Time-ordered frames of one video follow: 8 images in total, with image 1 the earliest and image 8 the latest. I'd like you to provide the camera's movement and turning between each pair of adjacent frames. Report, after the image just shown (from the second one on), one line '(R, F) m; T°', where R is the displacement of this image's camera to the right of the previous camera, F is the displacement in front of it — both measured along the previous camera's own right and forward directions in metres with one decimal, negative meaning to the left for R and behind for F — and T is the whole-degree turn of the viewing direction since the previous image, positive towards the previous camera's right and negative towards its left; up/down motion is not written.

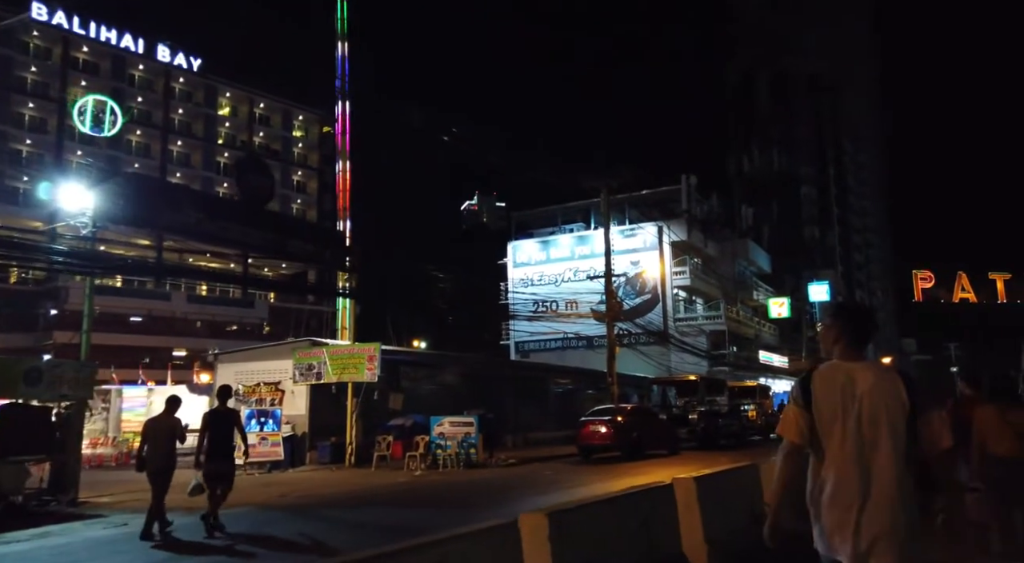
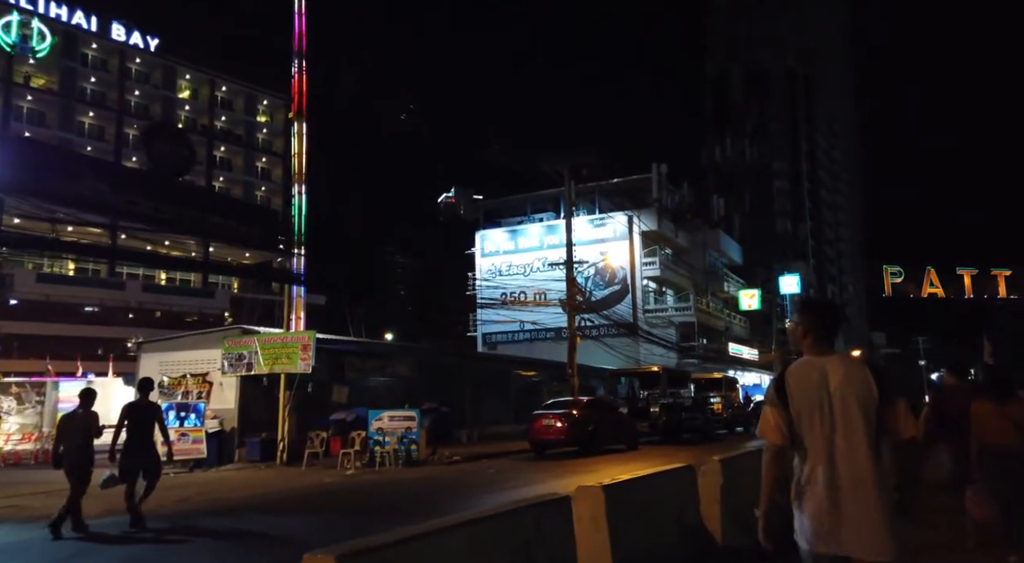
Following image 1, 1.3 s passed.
(+0.7, +1.3) m; +2°
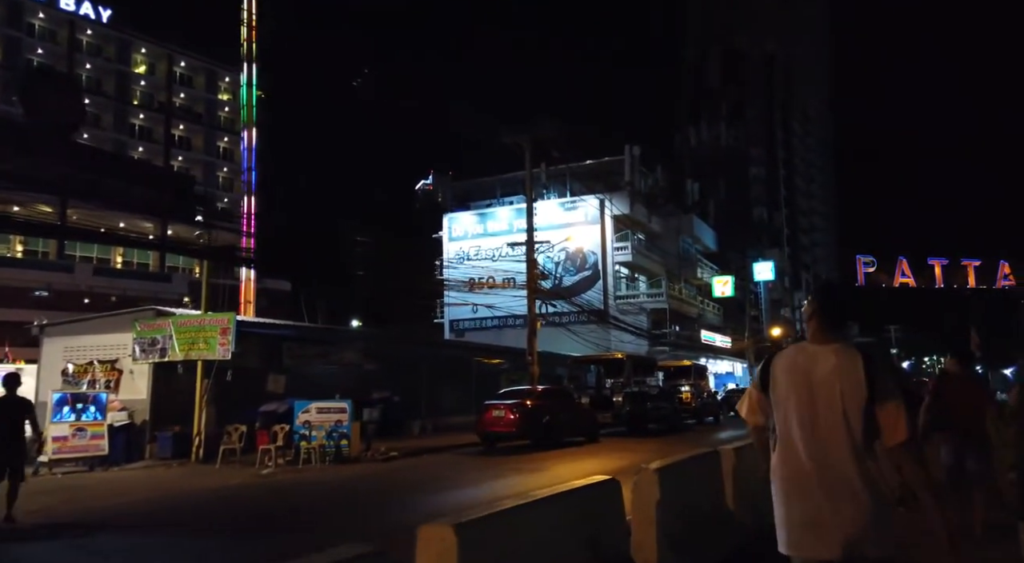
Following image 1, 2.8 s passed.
(+0.7, +1.7) m; +2°
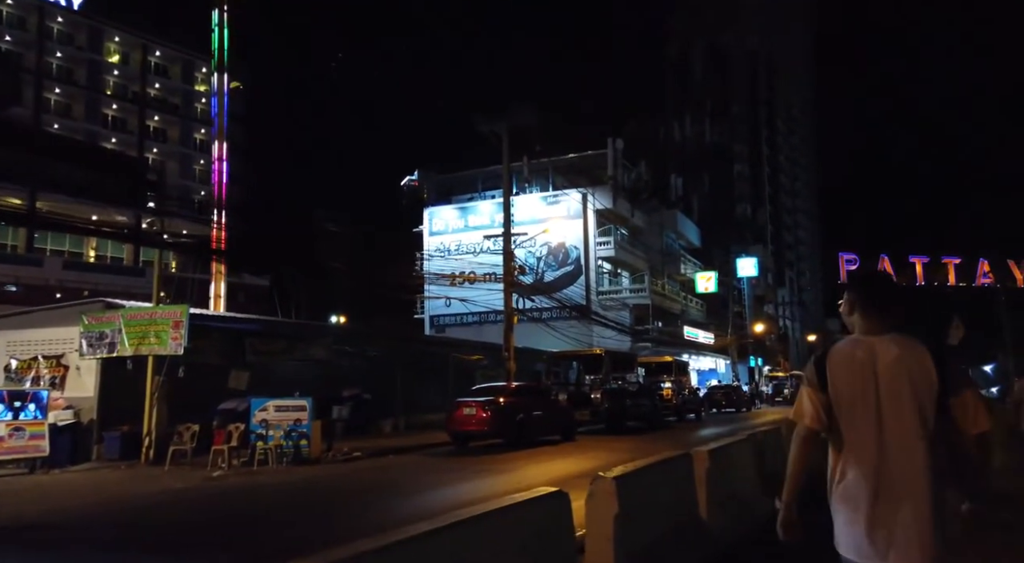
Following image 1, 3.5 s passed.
(+0.3, +0.8) m; +1°
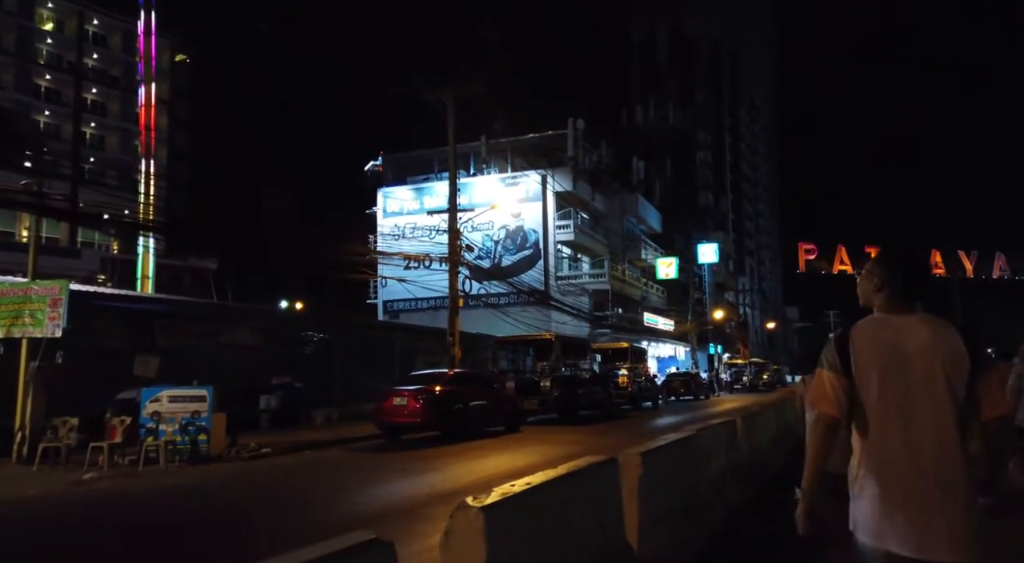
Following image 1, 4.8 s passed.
(+0.6, +1.8) m; +2°
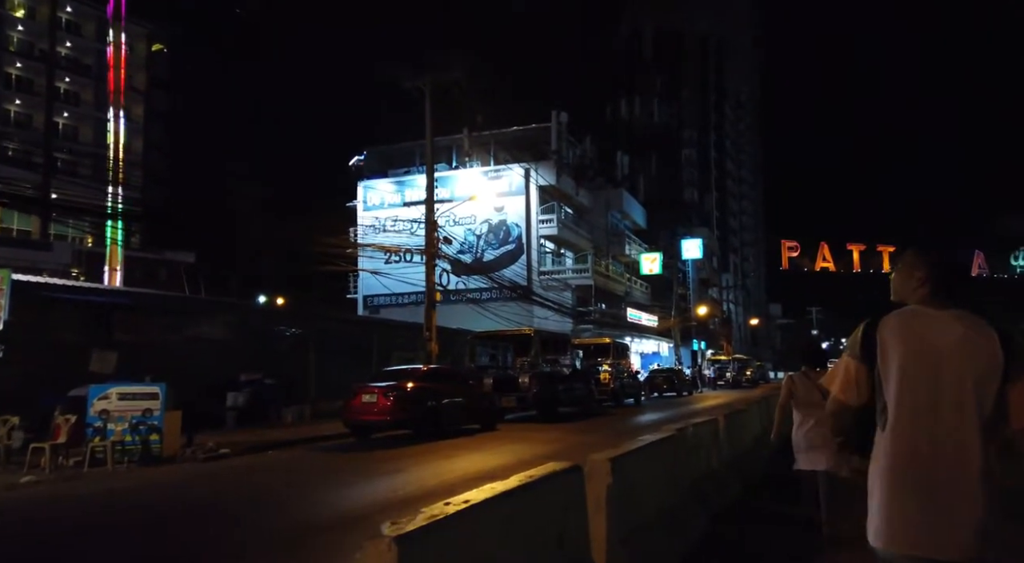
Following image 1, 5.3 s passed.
(+0.2, +0.7) m; +1°
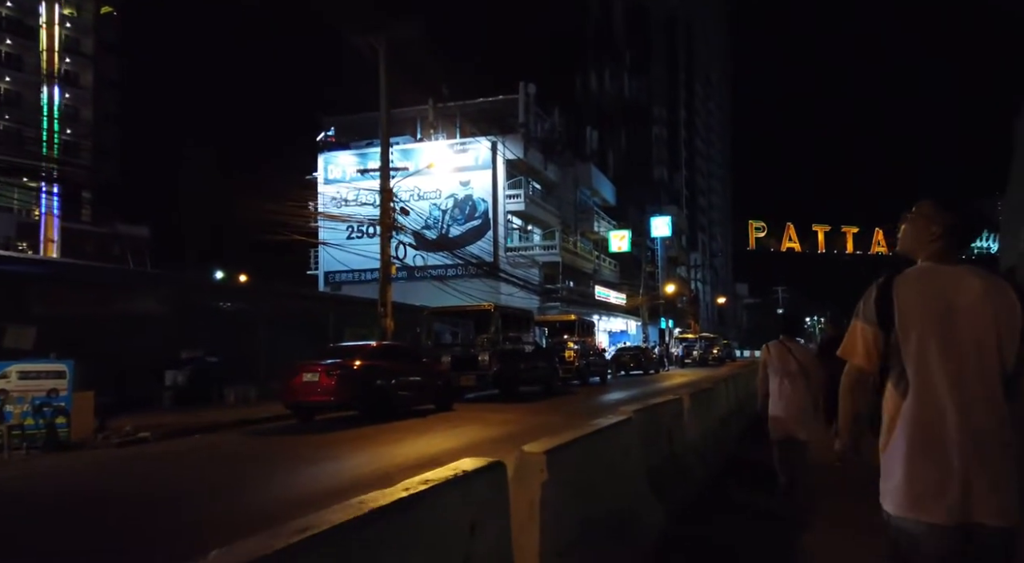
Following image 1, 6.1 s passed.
(+0.3, +1.2) m; +2°
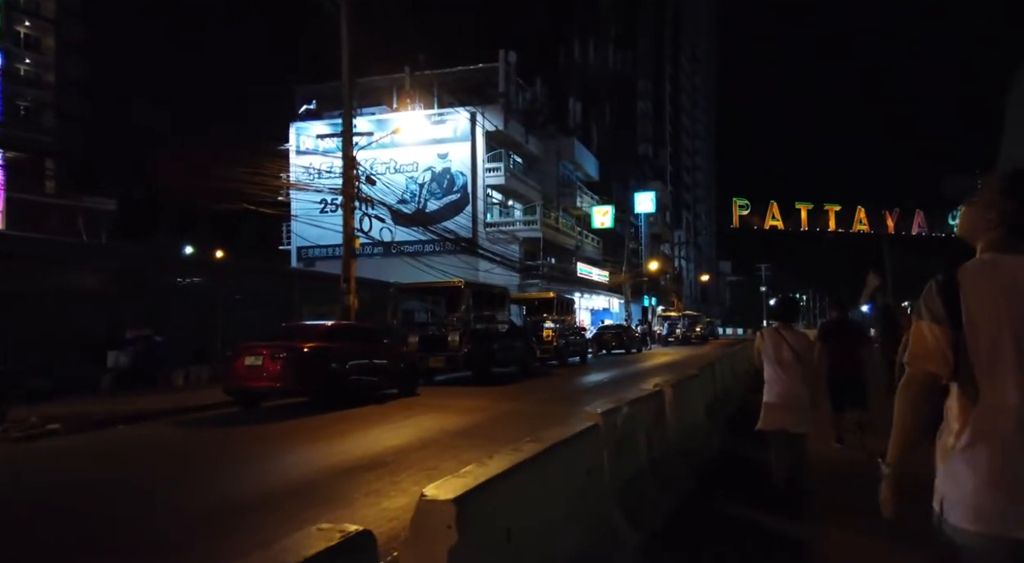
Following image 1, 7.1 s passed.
(+0.3, +1.5) m; +1°
